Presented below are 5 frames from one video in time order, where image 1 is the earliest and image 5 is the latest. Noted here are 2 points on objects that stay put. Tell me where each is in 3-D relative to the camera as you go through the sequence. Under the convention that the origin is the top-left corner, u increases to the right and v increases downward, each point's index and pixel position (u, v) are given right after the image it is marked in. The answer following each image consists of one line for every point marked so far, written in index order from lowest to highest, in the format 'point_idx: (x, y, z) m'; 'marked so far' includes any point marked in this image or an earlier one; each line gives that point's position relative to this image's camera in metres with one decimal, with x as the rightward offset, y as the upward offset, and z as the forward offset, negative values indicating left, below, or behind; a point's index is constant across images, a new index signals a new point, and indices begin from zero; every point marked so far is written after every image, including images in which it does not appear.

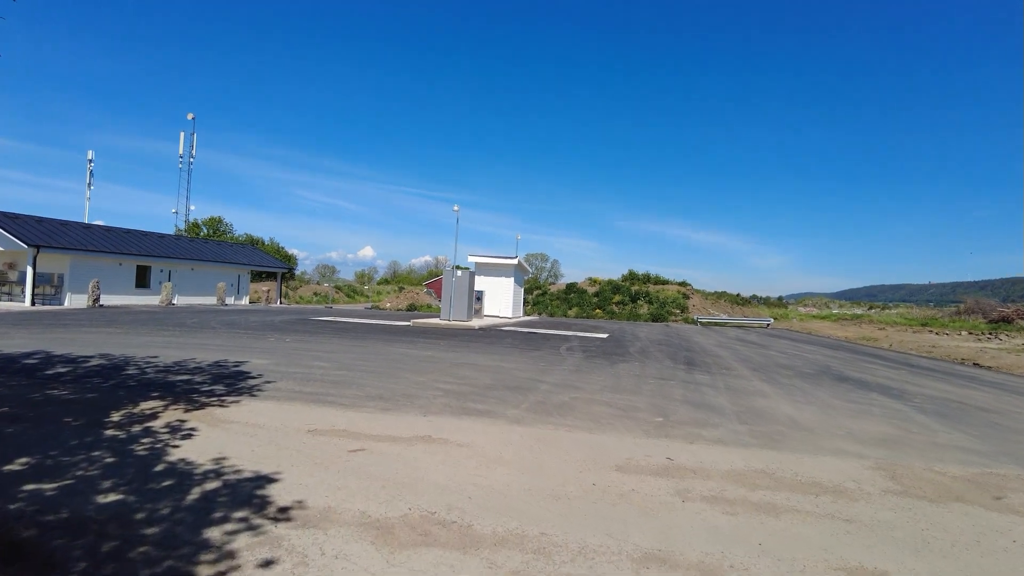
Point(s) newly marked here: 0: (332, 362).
0: (-3.3, -1.4, +11.7) m
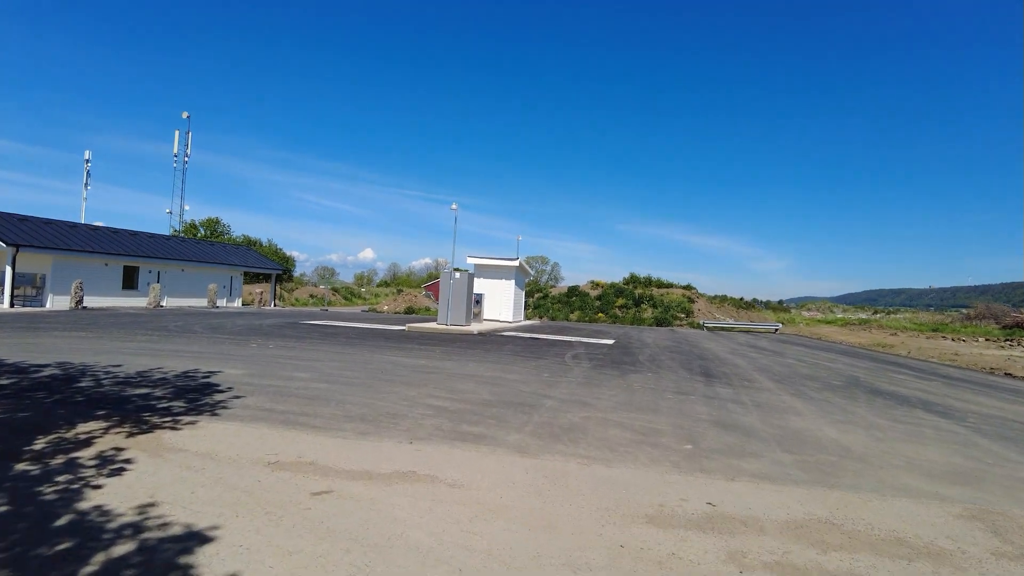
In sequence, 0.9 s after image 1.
0: (-3.2, -1.4, +10.6) m
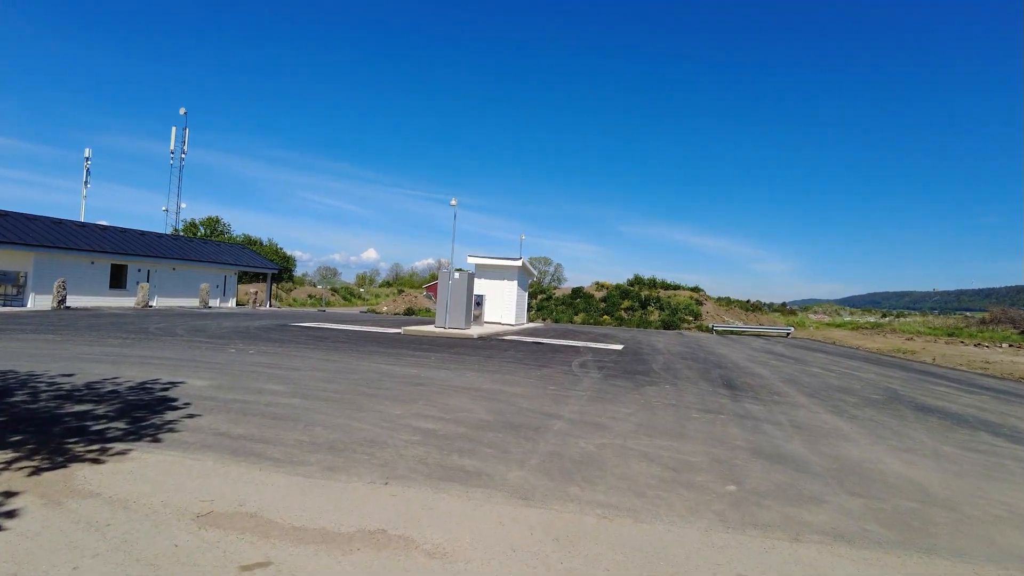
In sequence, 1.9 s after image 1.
0: (-3.2, -1.4, +9.4) m
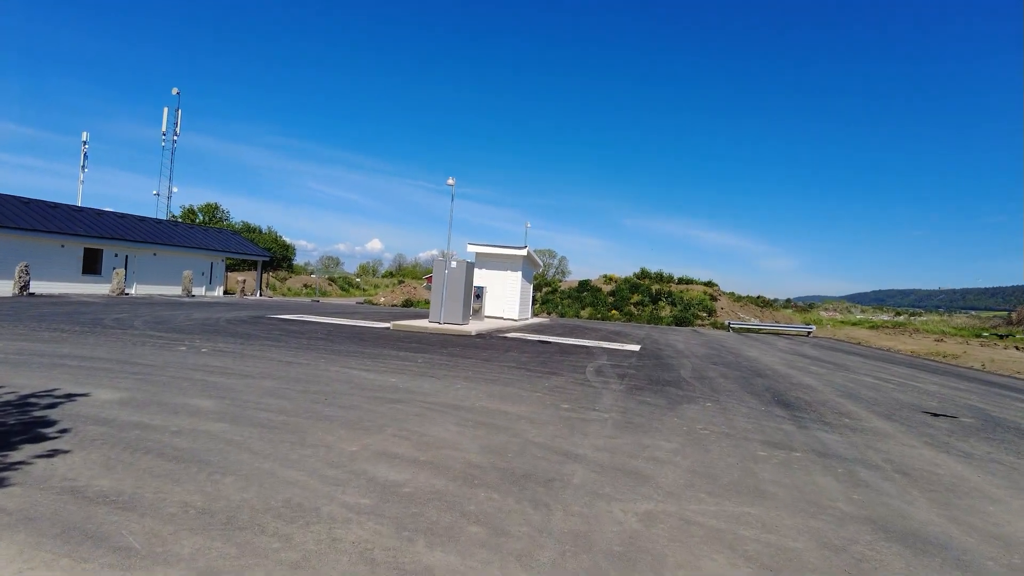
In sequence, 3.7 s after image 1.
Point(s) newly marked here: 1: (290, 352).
0: (-3.2, -1.3, +7.2) m
1: (-4.1, -1.2, +11.9) m
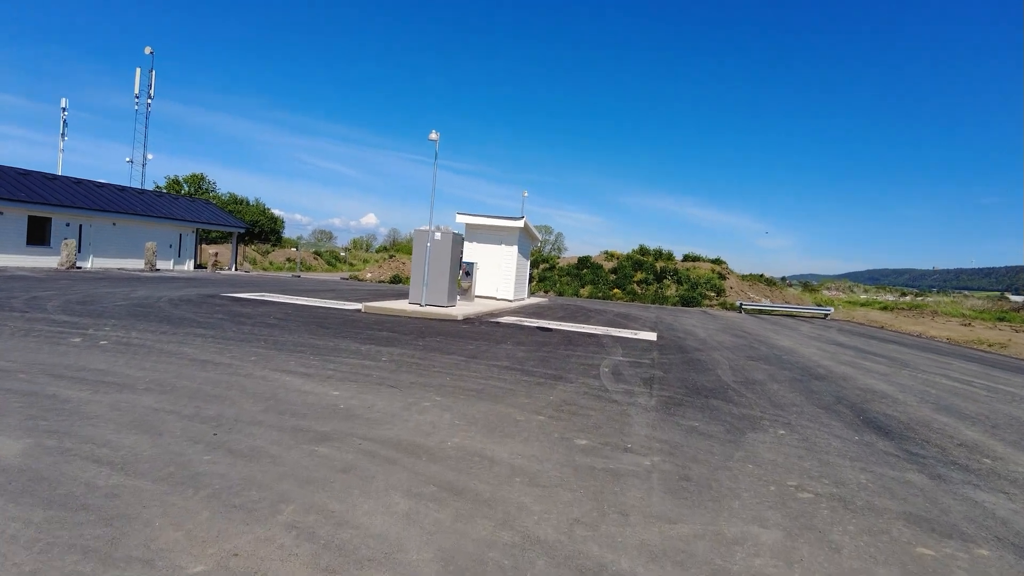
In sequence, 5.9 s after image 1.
0: (-3.3, -1.1, +4.5) m
1: (-4.2, -0.8, +9.2) m
